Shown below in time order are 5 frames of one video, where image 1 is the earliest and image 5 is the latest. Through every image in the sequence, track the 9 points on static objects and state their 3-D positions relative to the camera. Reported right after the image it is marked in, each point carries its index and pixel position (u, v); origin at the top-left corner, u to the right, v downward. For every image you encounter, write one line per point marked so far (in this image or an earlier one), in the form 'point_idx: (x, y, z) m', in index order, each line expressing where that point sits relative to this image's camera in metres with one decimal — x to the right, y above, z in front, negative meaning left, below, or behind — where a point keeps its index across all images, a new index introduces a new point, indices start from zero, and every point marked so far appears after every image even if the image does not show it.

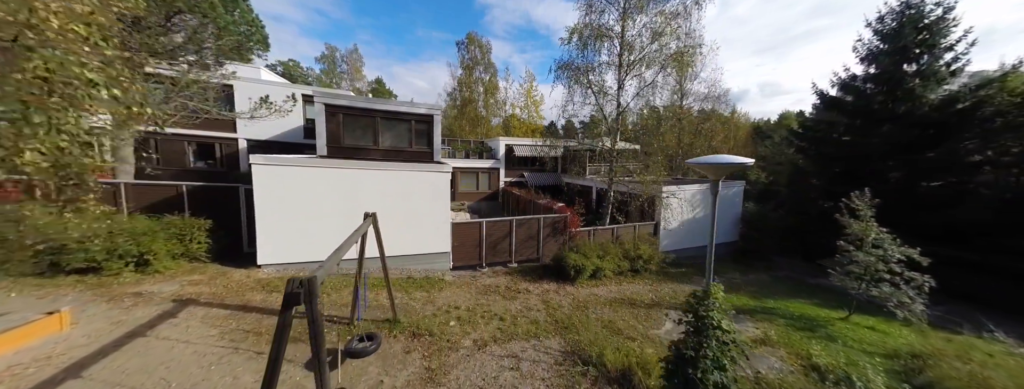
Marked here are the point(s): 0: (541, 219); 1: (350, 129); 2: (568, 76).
0: (+1.5, -1.3, +14.8) m
1: (-9.8, +3.9, +17.5) m
2: (+3.2, +6.7, +16.6) m
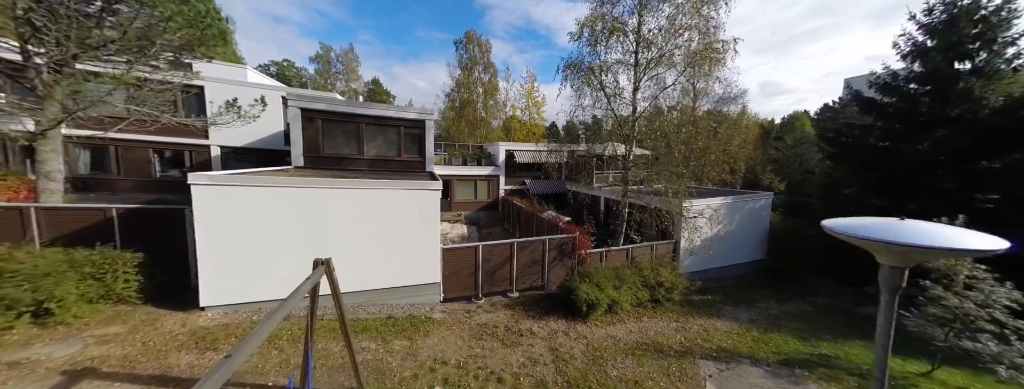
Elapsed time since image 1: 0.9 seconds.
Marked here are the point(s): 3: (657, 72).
0: (+1.5, -2.0, +12.8) m
1: (-9.7, +3.1, +15.5) m
2: (+3.2, +6.0, +14.6) m
3: (+6.9, +5.9, +13.8) m
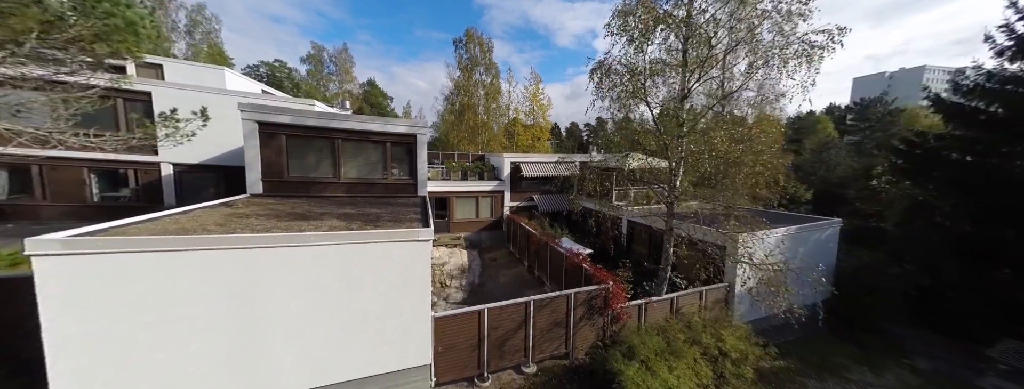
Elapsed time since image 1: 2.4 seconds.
0: (+2.0, -3.4, +9.7) m
1: (-9.3, +1.7, +12.5) m
2: (+3.7, +4.6, +11.5) m
3: (+7.4, +4.6, +10.7) m
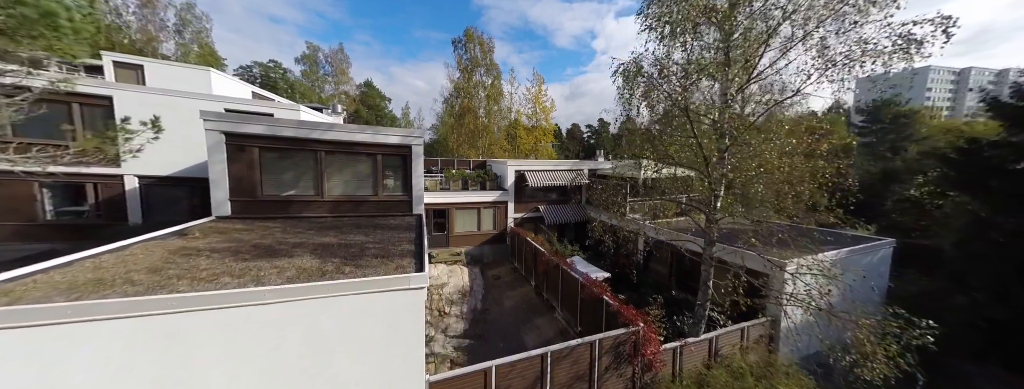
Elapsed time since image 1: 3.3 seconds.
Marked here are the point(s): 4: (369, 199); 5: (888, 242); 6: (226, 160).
0: (+2.4, -4.1, +8.1) m
1: (-8.9, +0.9, +10.8) m
2: (+4.0, +3.9, +9.9) m
3: (+7.7, +3.8, +9.1) m
4: (-5.9, -0.2, +11.8) m
5: (+15.7, -2.0, +12.1) m
6: (-10.1, +1.2, +10.2) m
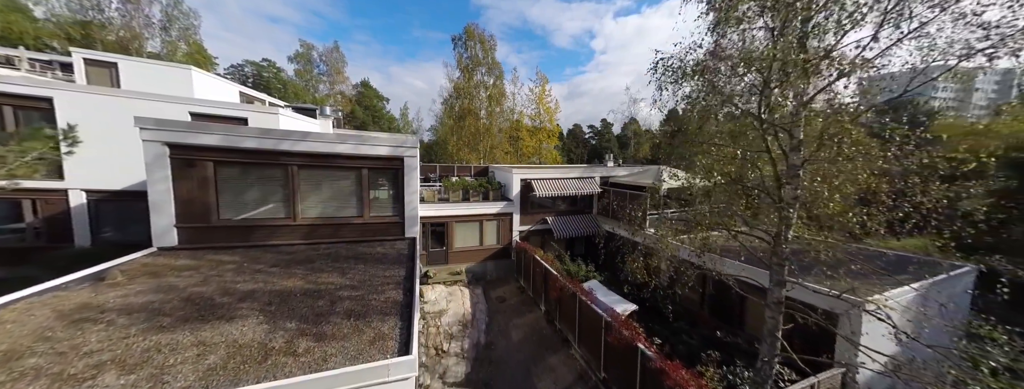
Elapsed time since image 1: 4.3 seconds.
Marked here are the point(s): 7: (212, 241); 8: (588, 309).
0: (+2.8, -4.8, +6.1) m
1: (-8.5, +0.2, +8.8) m
2: (+4.4, +3.1, +7.9) m
3: (+8.1, +3.1, +7.1) m
4: (-5.5, -0.9, +9.9) m
5: (+16.1, -2.7, +10.2) m
6: (-9.7, +0.5, +8.2) m
7: (-9.0, -1.4, +8.7) m
8: (+2.9, -4.4, +11.1) m
